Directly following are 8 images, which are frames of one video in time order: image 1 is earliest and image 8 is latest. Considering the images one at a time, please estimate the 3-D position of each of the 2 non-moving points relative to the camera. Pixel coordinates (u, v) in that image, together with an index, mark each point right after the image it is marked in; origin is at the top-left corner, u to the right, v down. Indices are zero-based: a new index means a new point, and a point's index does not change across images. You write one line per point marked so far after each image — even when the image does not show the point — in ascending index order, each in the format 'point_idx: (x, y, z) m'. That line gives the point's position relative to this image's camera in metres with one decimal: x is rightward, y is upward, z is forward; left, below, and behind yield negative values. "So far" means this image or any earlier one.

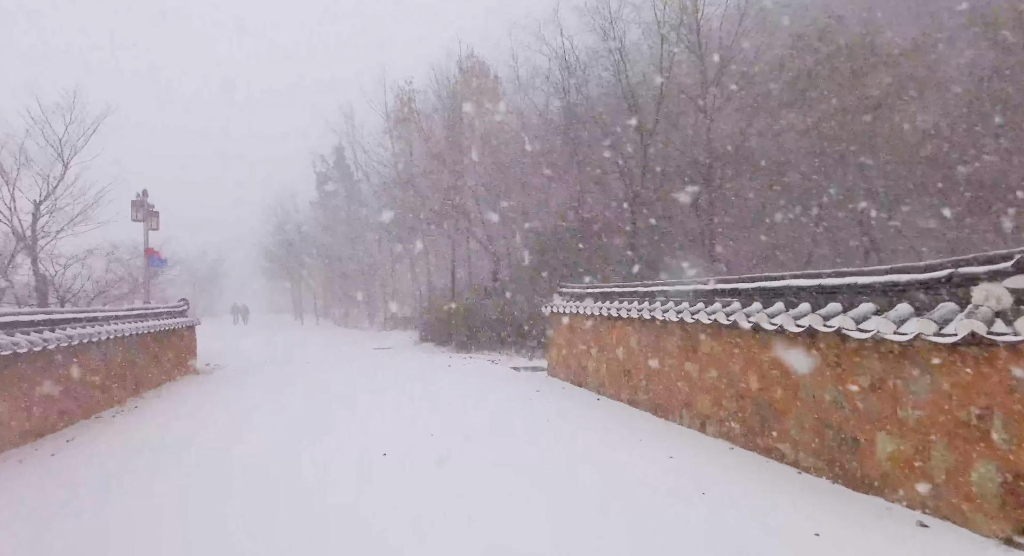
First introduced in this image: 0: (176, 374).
0: (-7.8, -2.2, +13.0) m
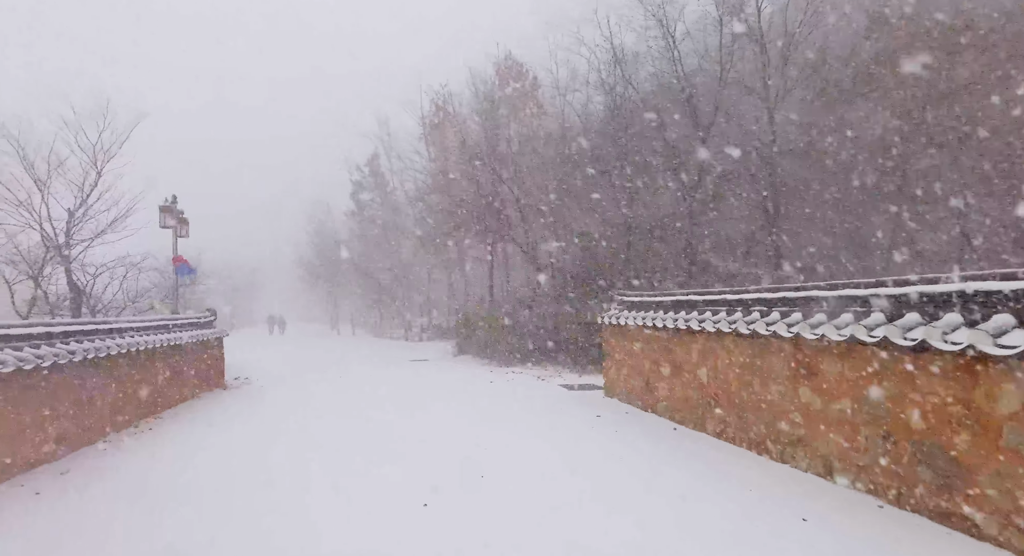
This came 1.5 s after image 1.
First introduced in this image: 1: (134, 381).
0: (-6.8, -2.4, +12.3) m
1: (-5.8, -1.6, +8.5) m
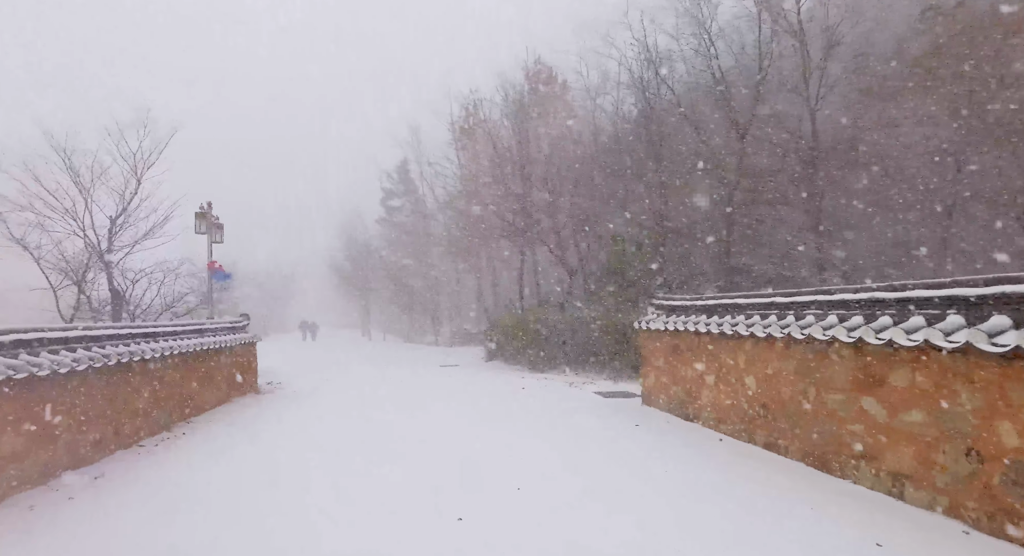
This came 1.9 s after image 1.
0: (-6.1, -2.5, +12.4) m
1: (-5.3, -1.7, +8.6) m
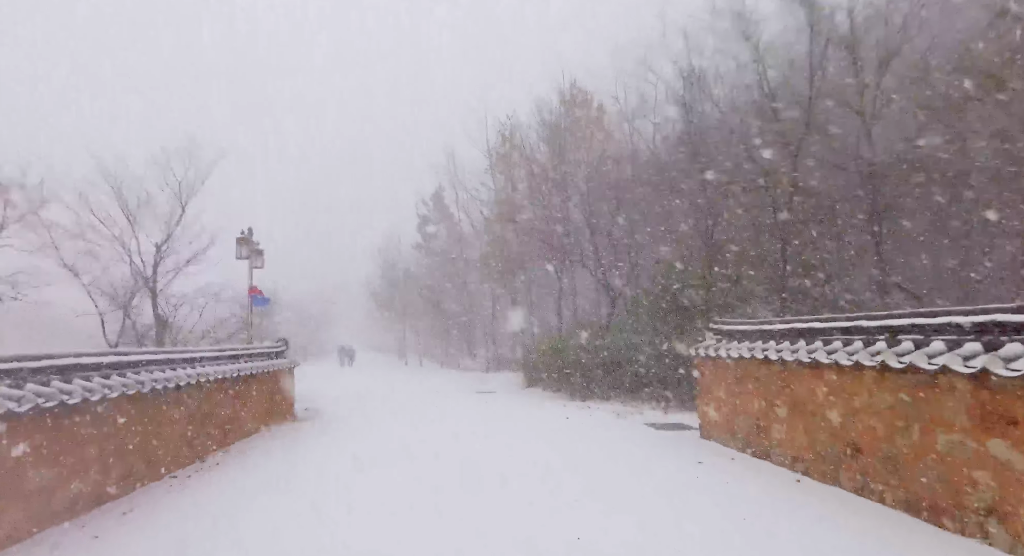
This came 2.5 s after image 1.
0: (-5.2, -3.1, +12.1) m
1: (-4.6, -2.0, +8.3) m
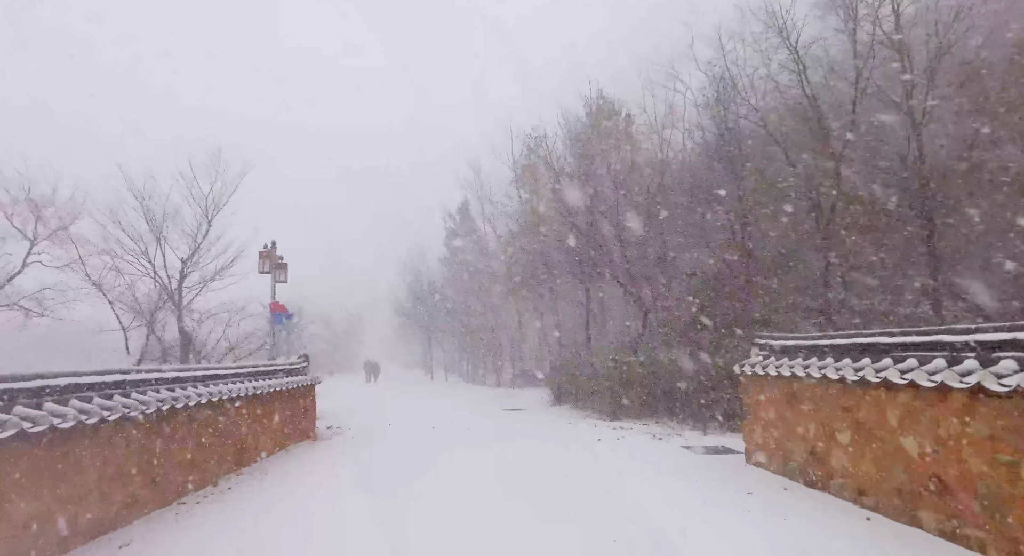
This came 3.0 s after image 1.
0: (-4.6, -3.4, +11.8) m
1: (-4.2, -2.2, +8.0) m
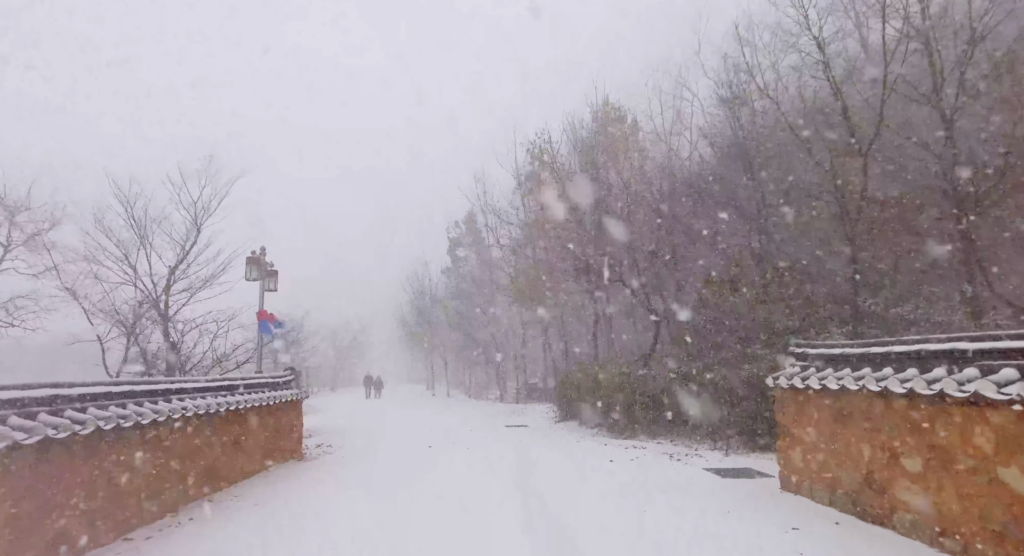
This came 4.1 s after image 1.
0: (-4.6, -3.5, +10.9) m
1: (-4.2, -2.2, +7.1) m
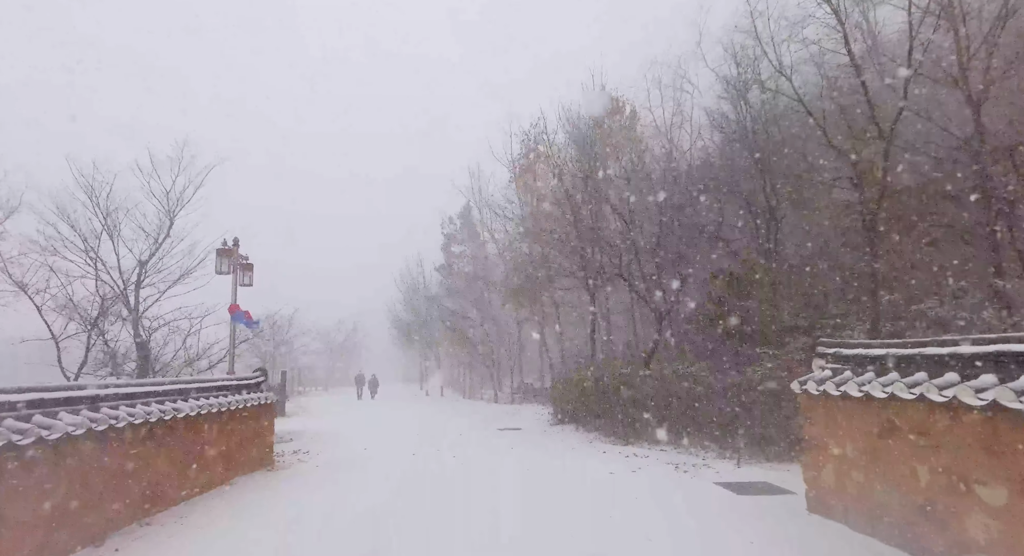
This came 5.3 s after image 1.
0: (-4.7, -3.4, +10.0) m
1: (-4.3, -2.1, +6.2) m
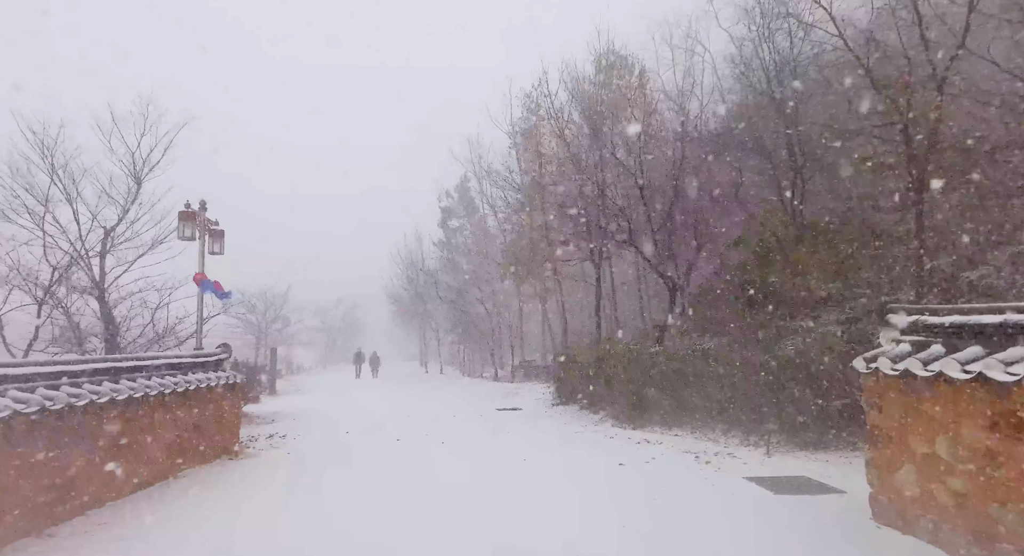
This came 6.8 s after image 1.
0: (-4.8, -2.8, +8.9) m
1: (-4.4, -1.7, +5.0) m
